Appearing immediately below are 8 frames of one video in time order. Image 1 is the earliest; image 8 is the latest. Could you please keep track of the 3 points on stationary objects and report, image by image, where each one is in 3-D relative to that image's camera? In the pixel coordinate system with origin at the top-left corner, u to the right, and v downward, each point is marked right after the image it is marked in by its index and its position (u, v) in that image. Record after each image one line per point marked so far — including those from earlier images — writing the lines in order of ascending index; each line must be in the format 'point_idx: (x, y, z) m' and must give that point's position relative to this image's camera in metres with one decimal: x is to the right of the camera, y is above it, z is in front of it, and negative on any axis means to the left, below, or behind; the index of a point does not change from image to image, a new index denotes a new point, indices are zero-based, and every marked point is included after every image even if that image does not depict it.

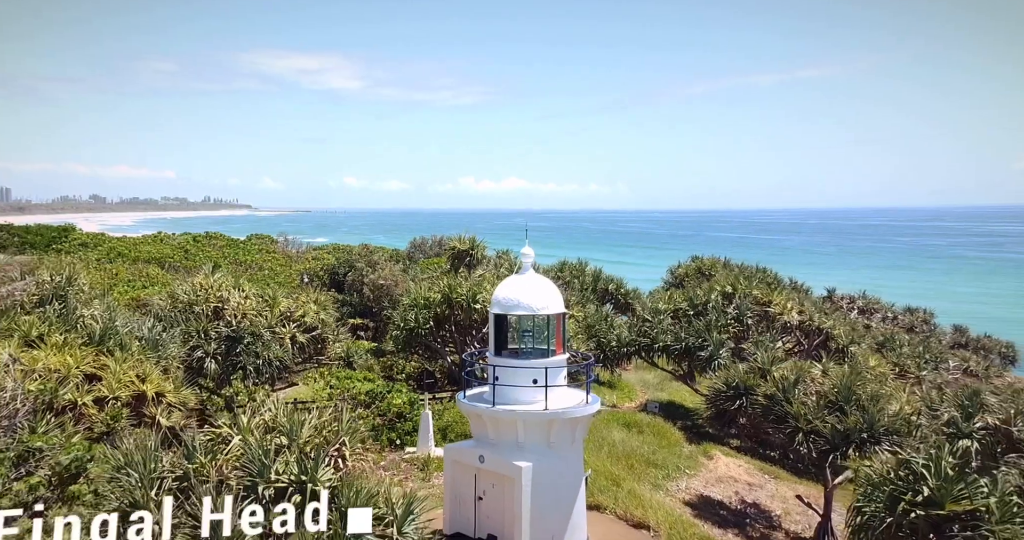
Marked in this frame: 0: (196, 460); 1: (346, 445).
0: (-5.7, -3.4, +13.9) m
1: (-3.7, -3.4, +16.8) m
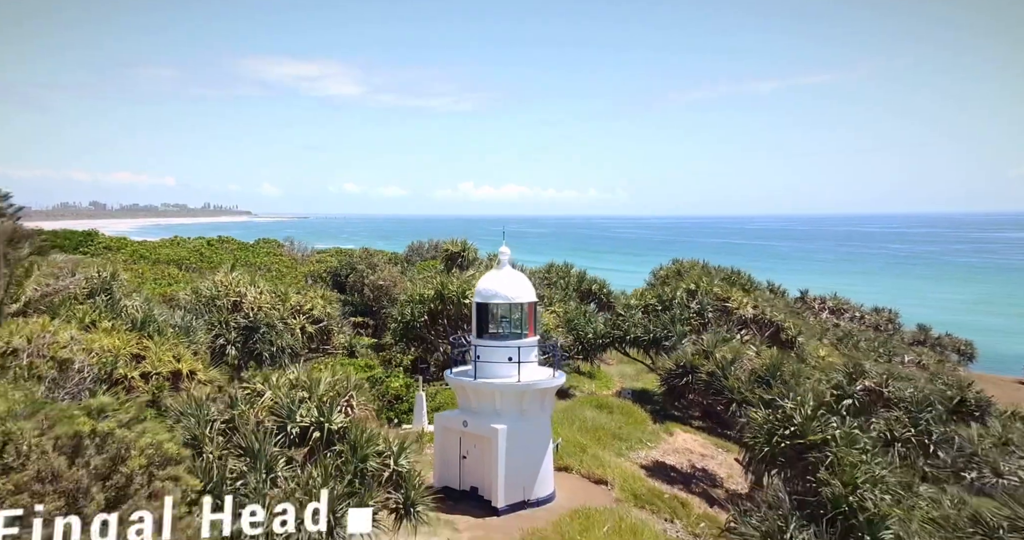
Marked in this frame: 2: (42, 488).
0: (-6.4, -3.2, +18.1) m
1: (-4.5, -3.3, +21.0) m
2: (-6.6, -3.0, +10.9) m
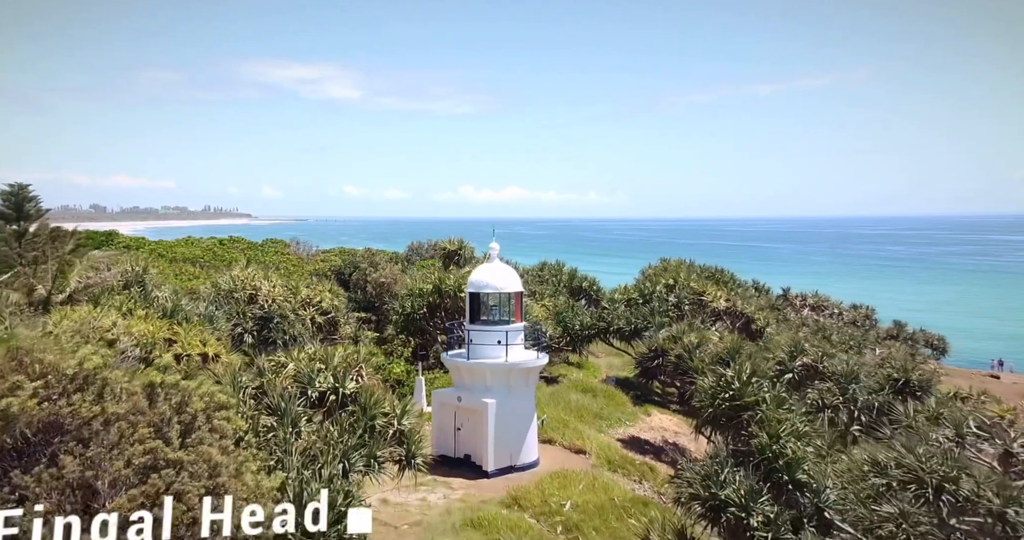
0: (-6.9, -3.0, +21.5) m
1: (-4.9, -3.0, +24.4) m
2: (-7.0, -2.7, +14.3) m
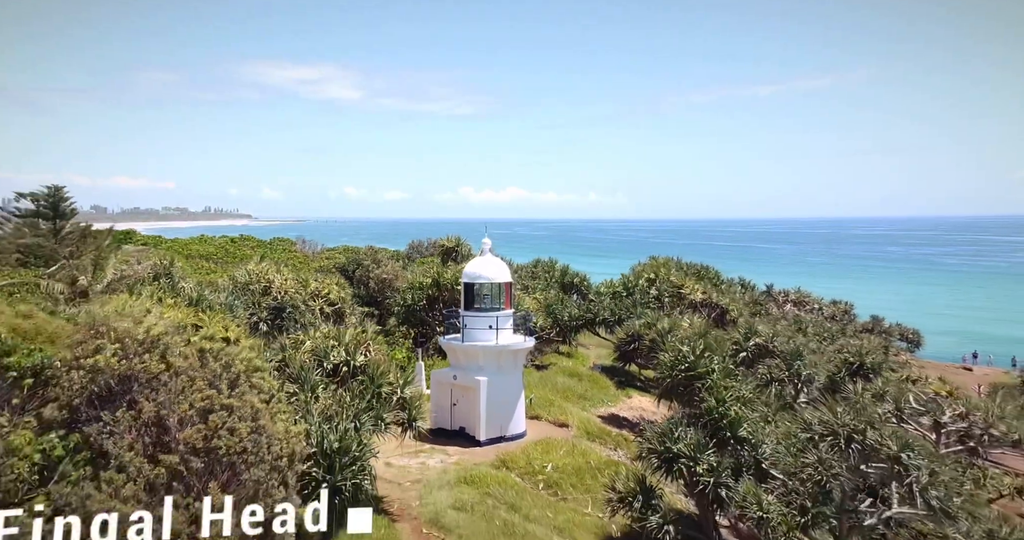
0: (-7.3, -2.7, +25.1) m
1: (-5.3, -2.7, +28.0) m
2: (-7.4, -2.3, +17.8) m
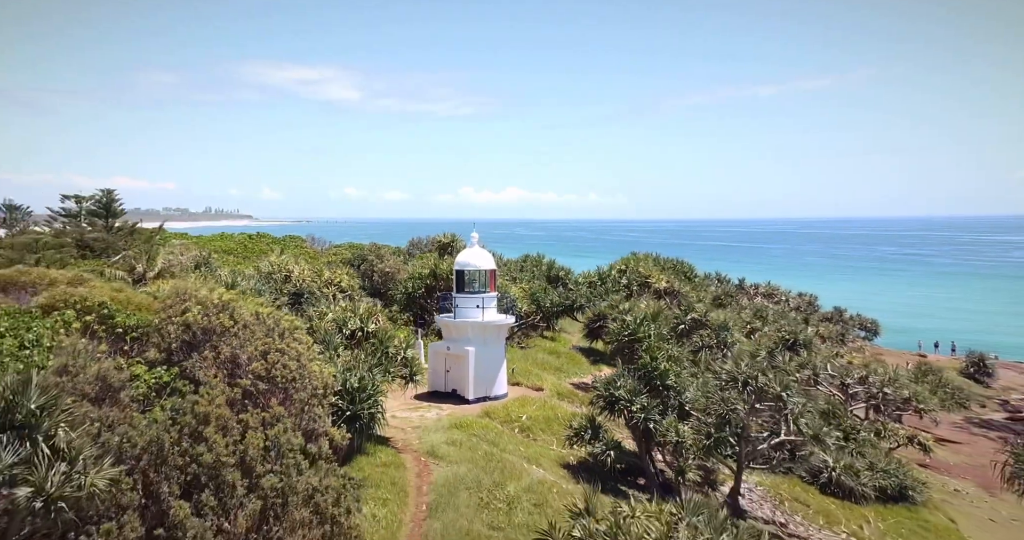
0: (-8.1, -2.1, +31.7) m
1: (-6.1, -2.1, +34.6) m
2: (-8.2, -1.8, +24.5) m
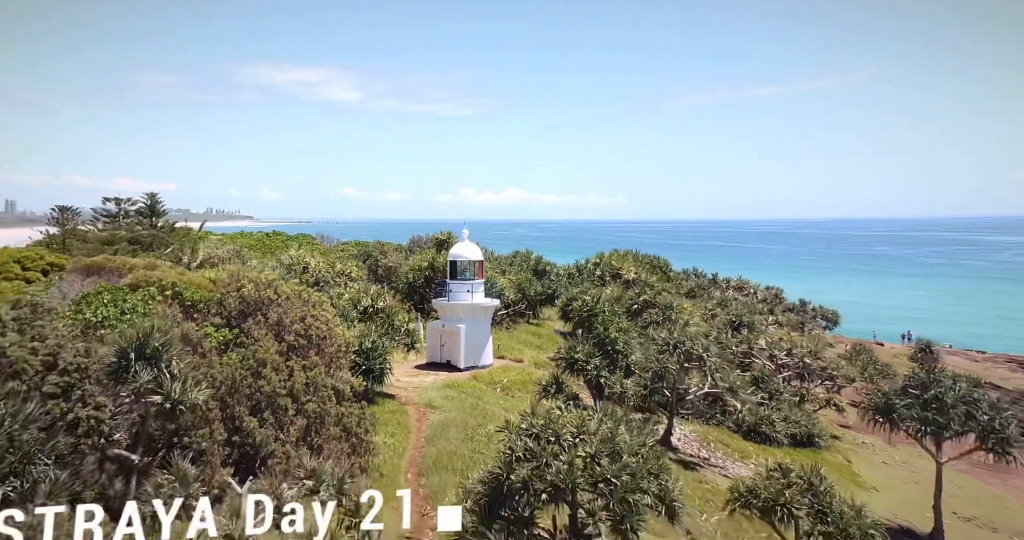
0: (-9.0, -1.6, +39.3) m
1: (-7.0, -1.6, +42.2) m
2: (-9.2, -1.2, +32.1) m
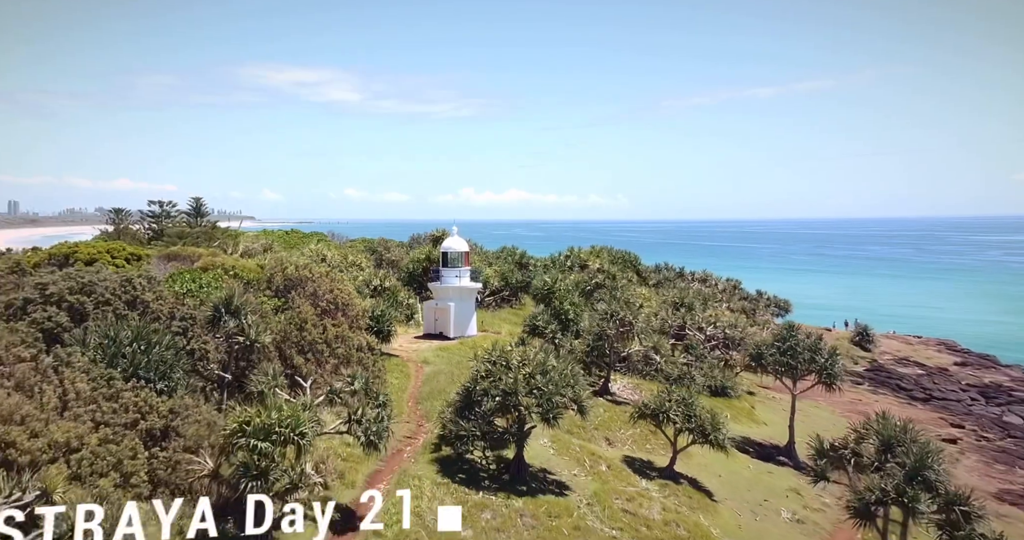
0: (-10.5, -0.8, +50.6) m
1: (-8.5, -0.8, +53.5) m
2: (-10.6, -0.5, +43.3) m
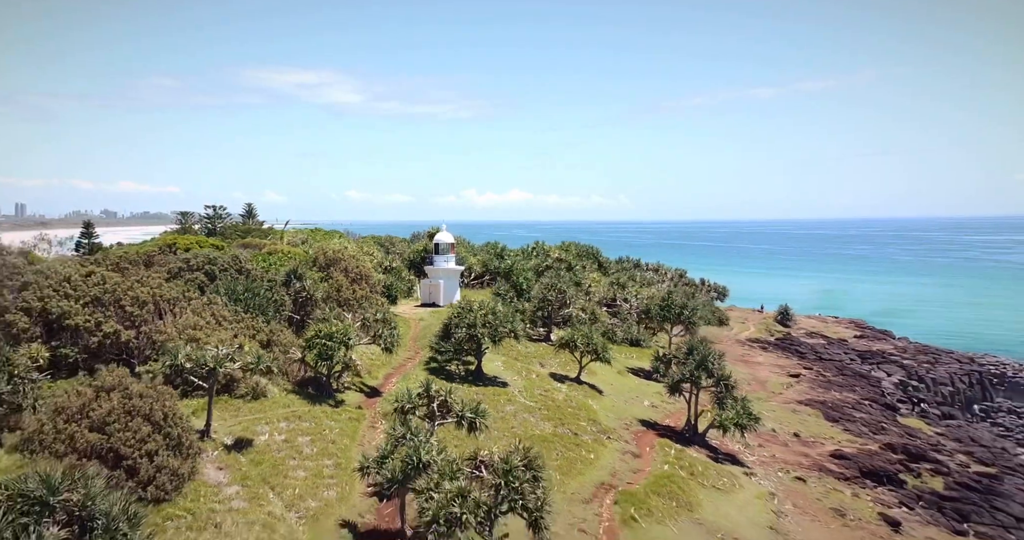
0: (-13.0, +0.5, +70.4) m
1: (-11.0, +0.5, +73.3) m
2: (-13.2, +0.9, +63.2) m
